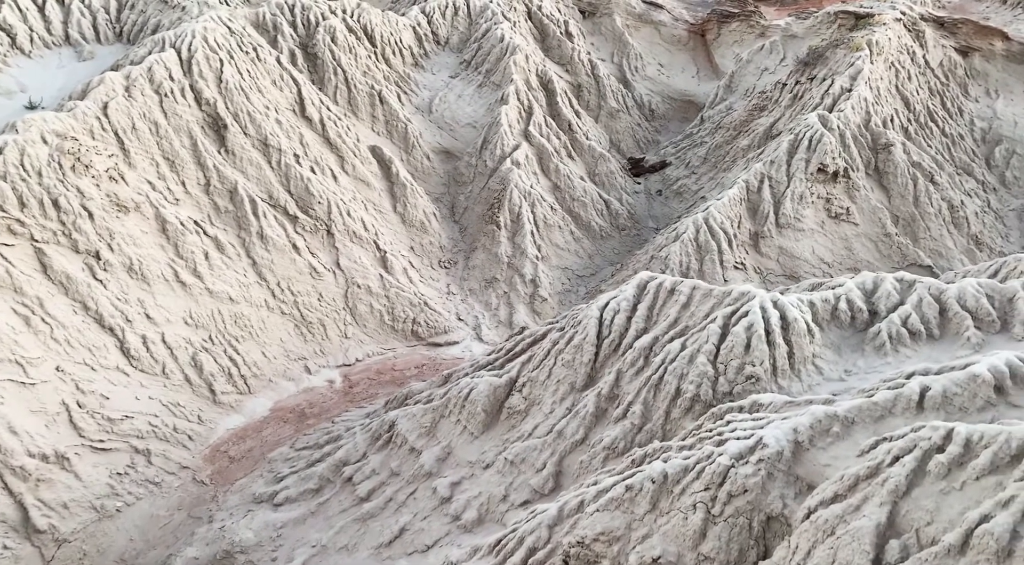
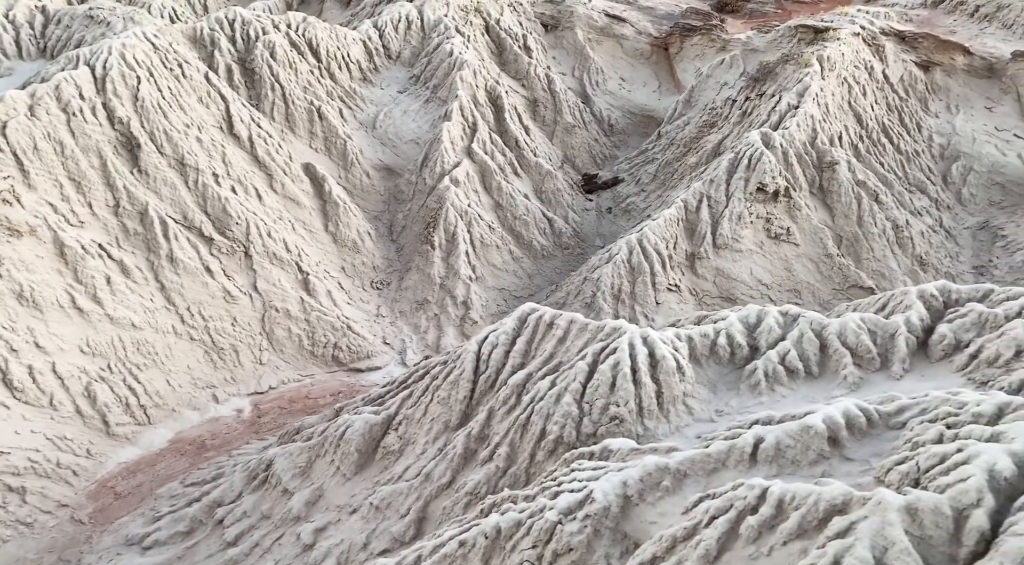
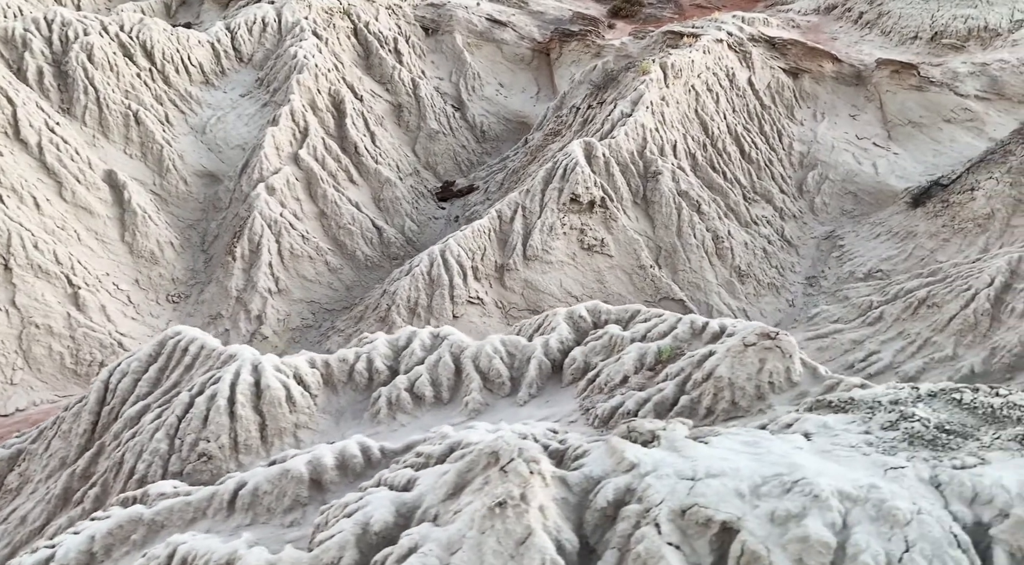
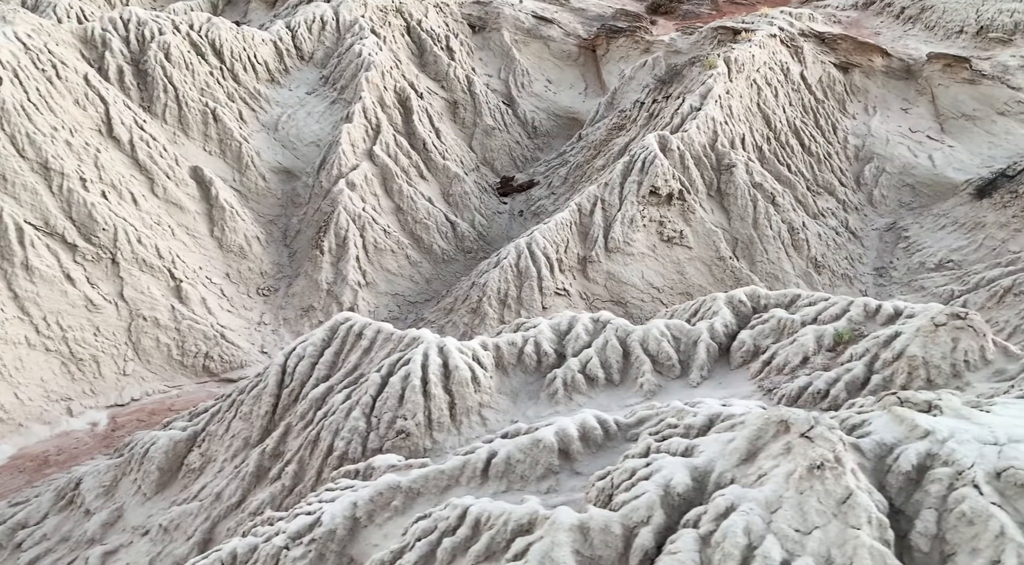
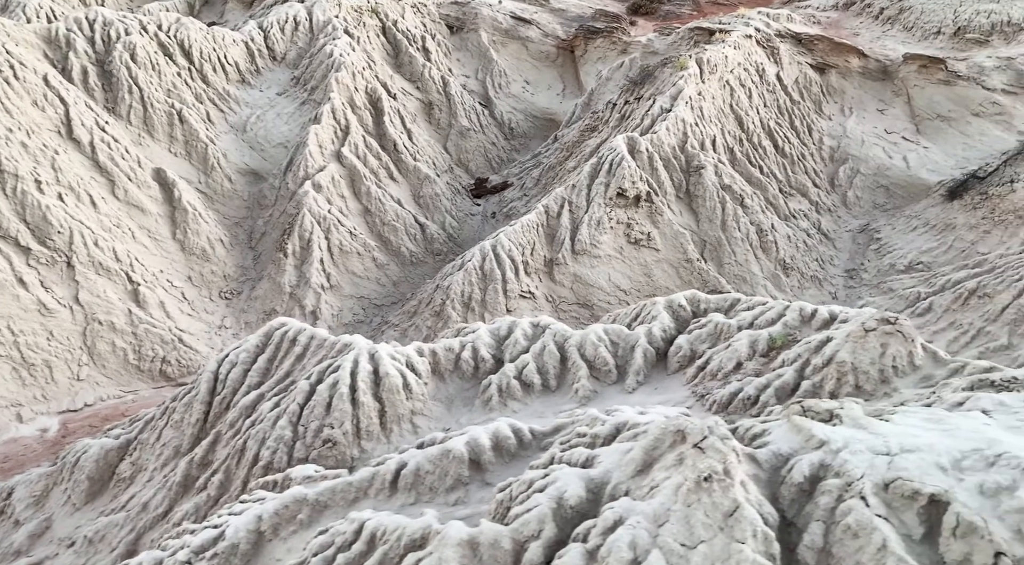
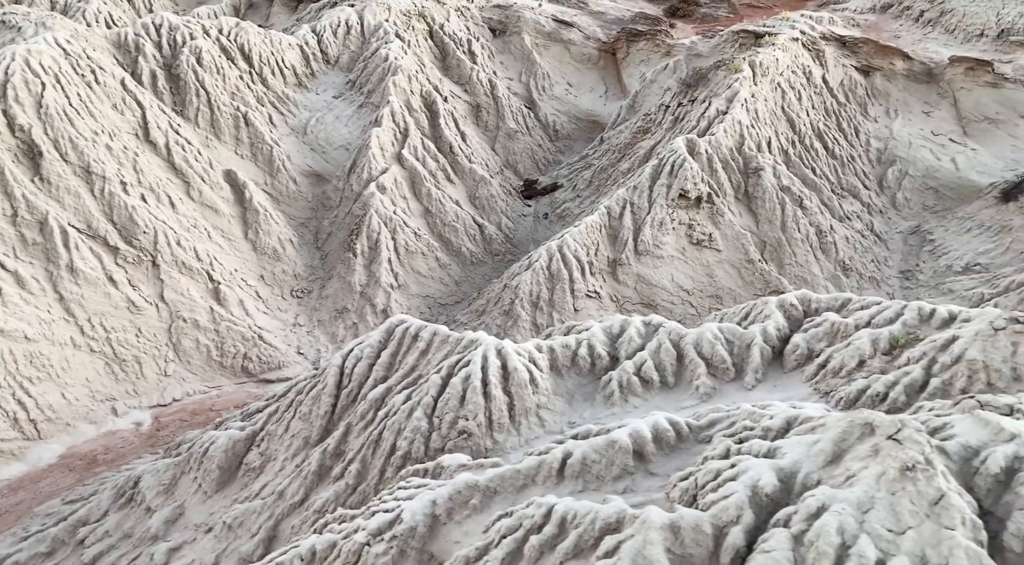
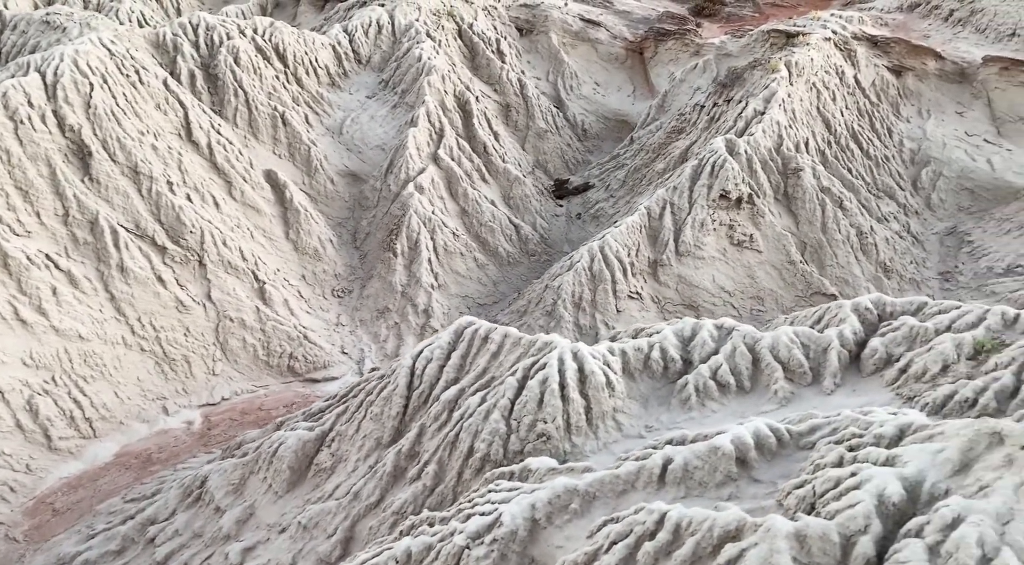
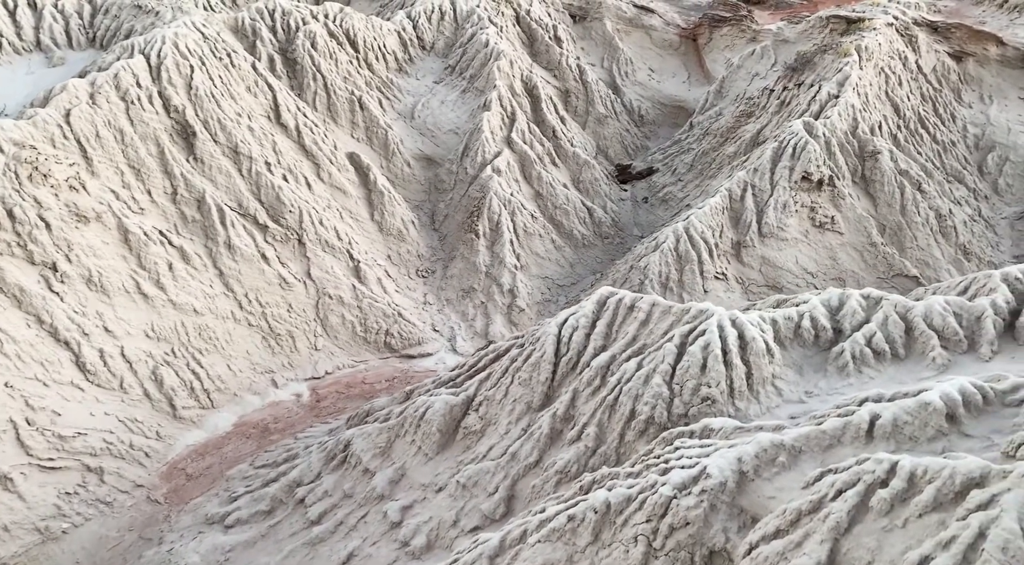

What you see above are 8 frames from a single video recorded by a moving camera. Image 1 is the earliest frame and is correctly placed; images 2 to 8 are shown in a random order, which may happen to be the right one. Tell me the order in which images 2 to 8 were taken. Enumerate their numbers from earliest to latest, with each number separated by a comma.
8, 2, 7, 6, 4, 5, 3
